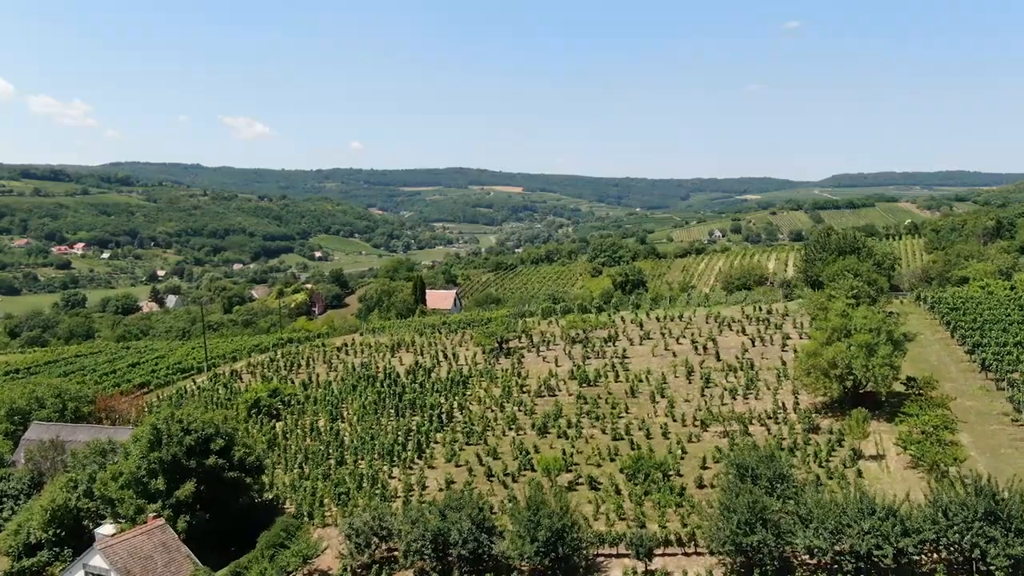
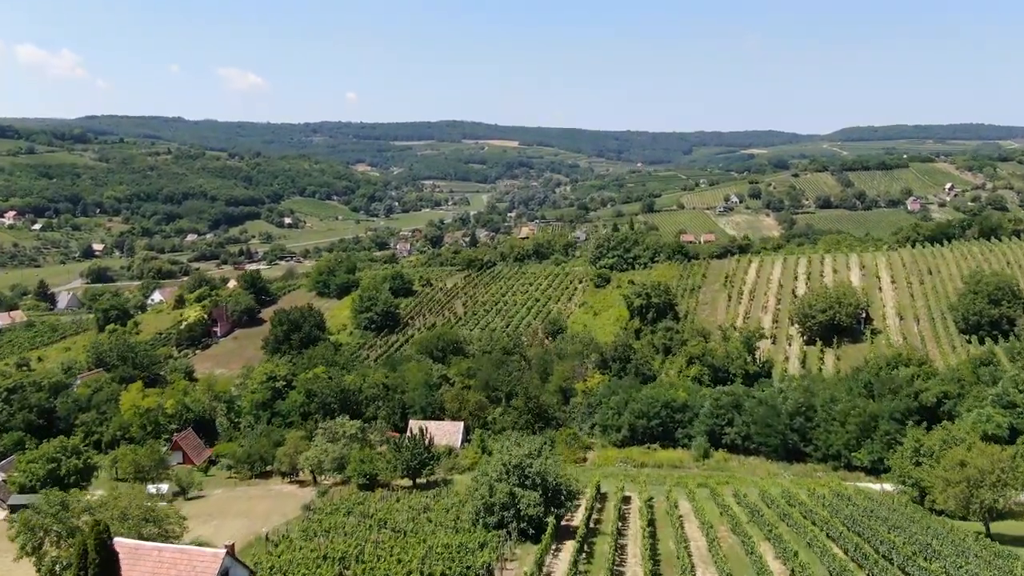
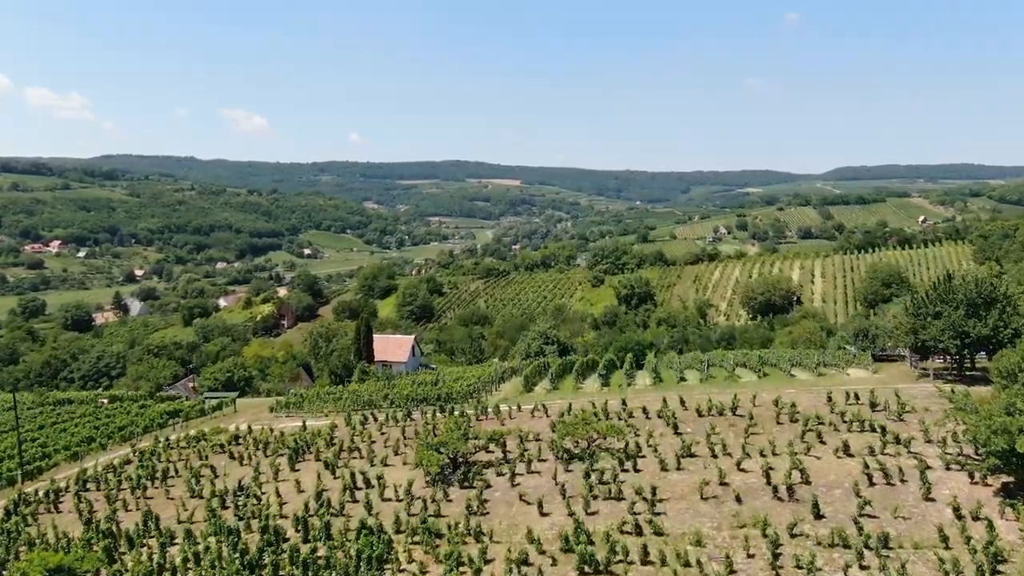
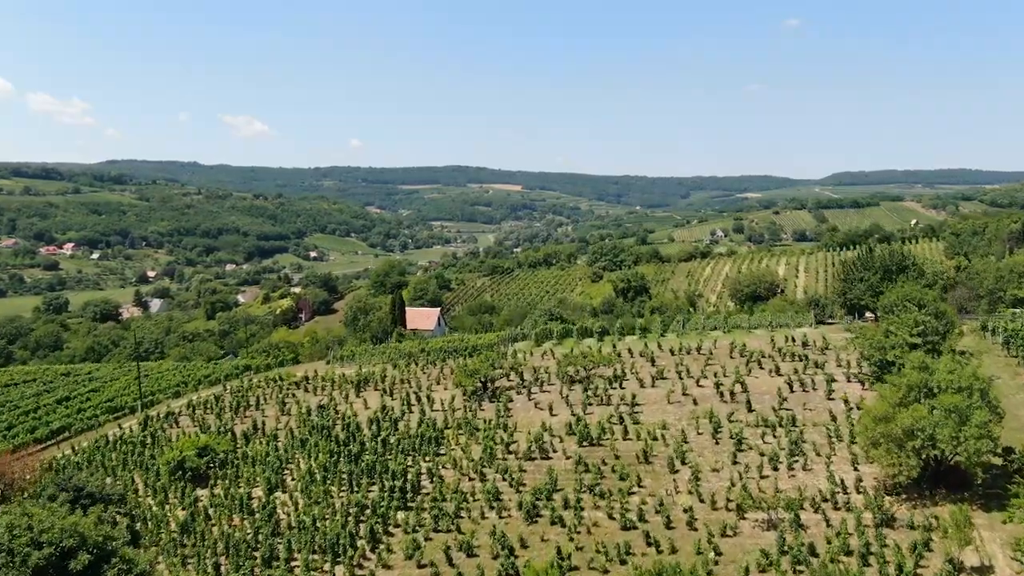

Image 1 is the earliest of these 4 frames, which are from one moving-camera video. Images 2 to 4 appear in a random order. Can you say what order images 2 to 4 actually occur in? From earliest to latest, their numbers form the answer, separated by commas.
4, 3, 2
